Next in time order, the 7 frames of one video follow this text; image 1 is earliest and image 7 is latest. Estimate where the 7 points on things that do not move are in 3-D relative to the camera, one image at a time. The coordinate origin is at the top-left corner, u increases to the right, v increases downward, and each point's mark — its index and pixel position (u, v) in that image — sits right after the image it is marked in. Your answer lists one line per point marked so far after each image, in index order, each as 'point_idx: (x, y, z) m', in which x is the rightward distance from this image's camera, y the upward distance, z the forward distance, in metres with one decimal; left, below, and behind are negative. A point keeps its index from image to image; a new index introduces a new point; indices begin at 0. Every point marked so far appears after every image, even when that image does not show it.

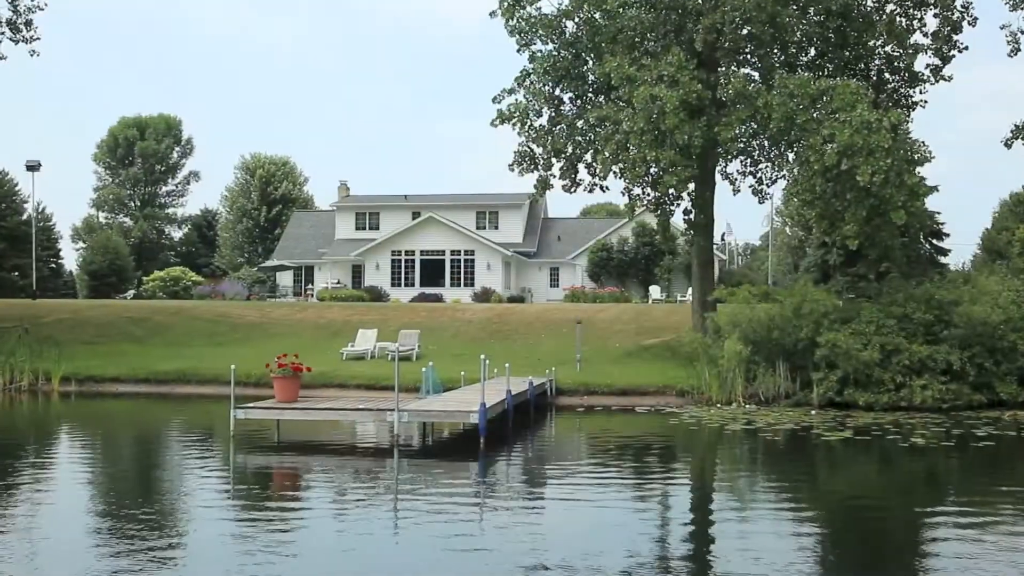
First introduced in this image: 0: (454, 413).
0: (-0.7, -1.6, +15.1) m
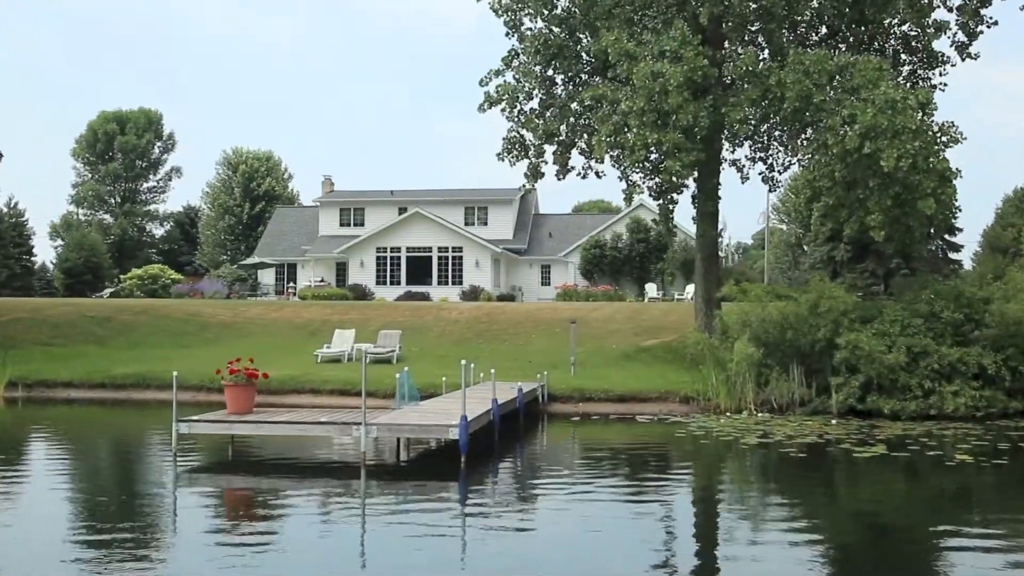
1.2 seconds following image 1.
0: (-0.9, -1.5, +13.0) m
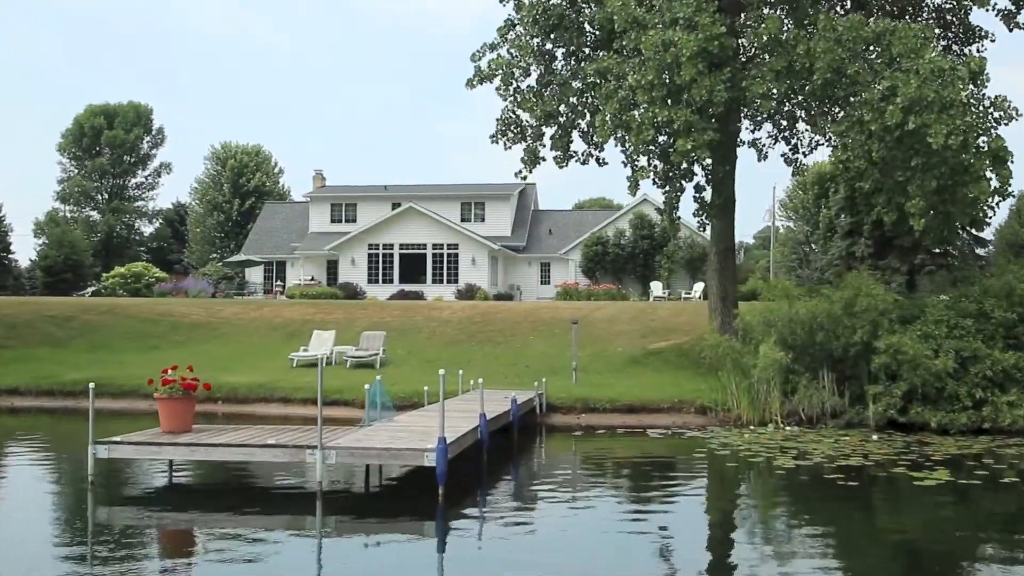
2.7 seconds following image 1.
0: (-1.0, -1.5, +10.6) m
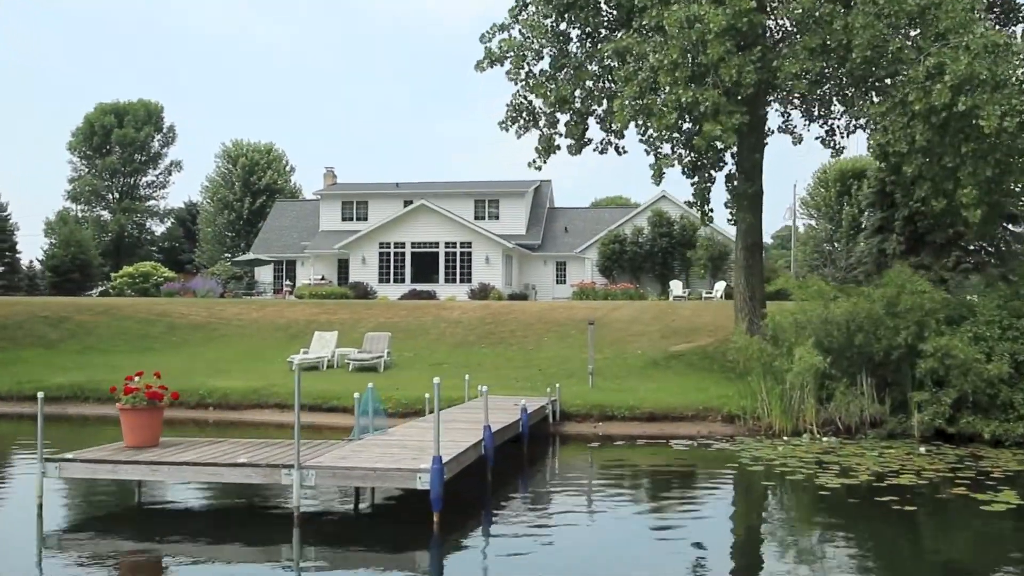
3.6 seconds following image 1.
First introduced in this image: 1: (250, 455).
0: (-0.9, -1.4, +9.2) m
1: (-2.1, -1.4, +9.8) m
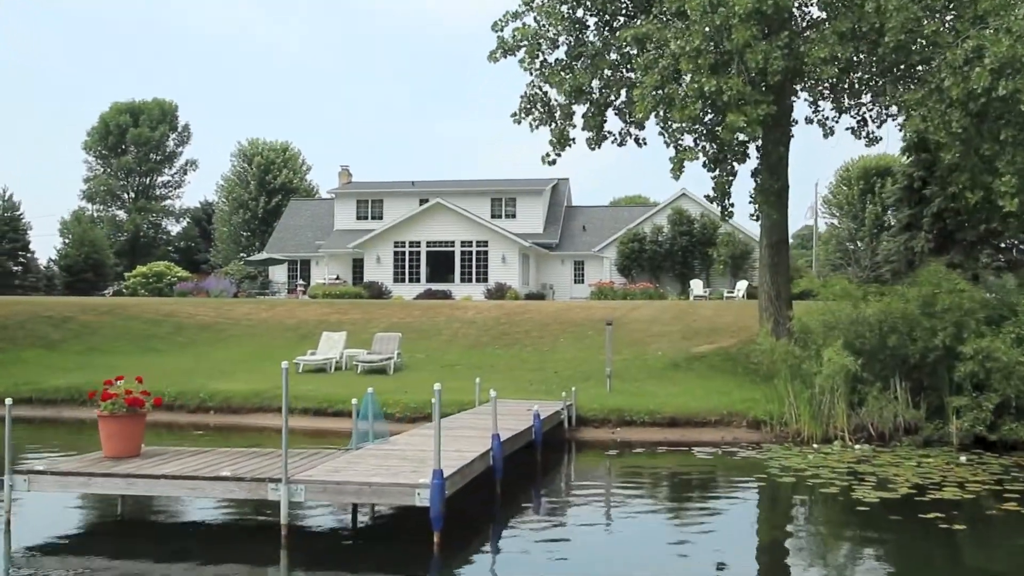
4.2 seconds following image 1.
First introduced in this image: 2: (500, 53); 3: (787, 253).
0: (-0.9, -1.4, +8.4) m
1: (-2.1, -1.4, +9.0) m
2: (-0.2, +3.8, +19.2) m
3: (+4.5, +0.6, +19.6) m
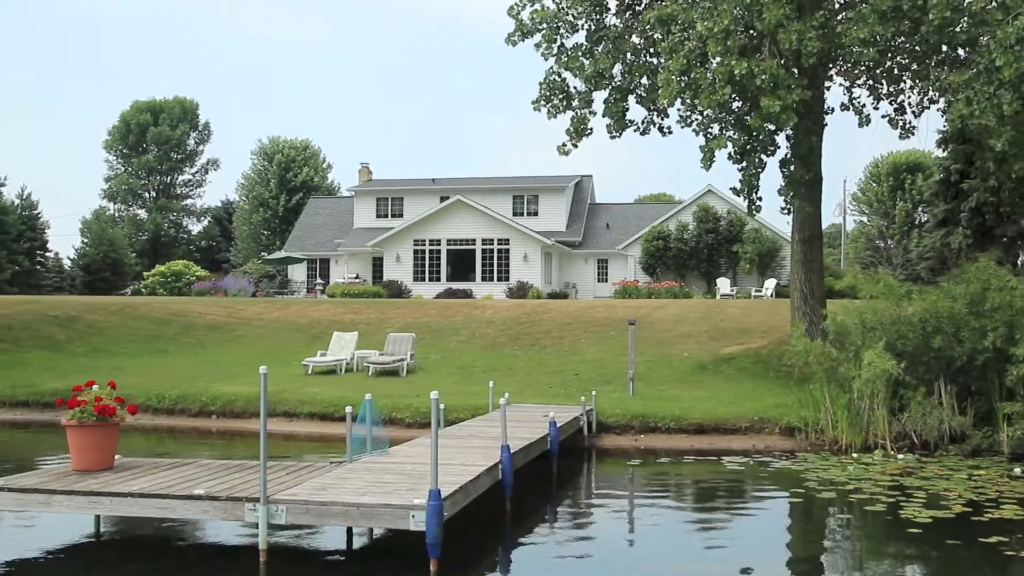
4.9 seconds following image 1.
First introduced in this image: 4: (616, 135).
0: (-0.8, -1.4, +7.4) m
1: (-2.0, -1.3, +8.1) m
2: (+0.1, +3.8, +18.2) m
3: (+4.8, +0.6, +18.5) m
4: (+1.6, +2.4, +18.7) m
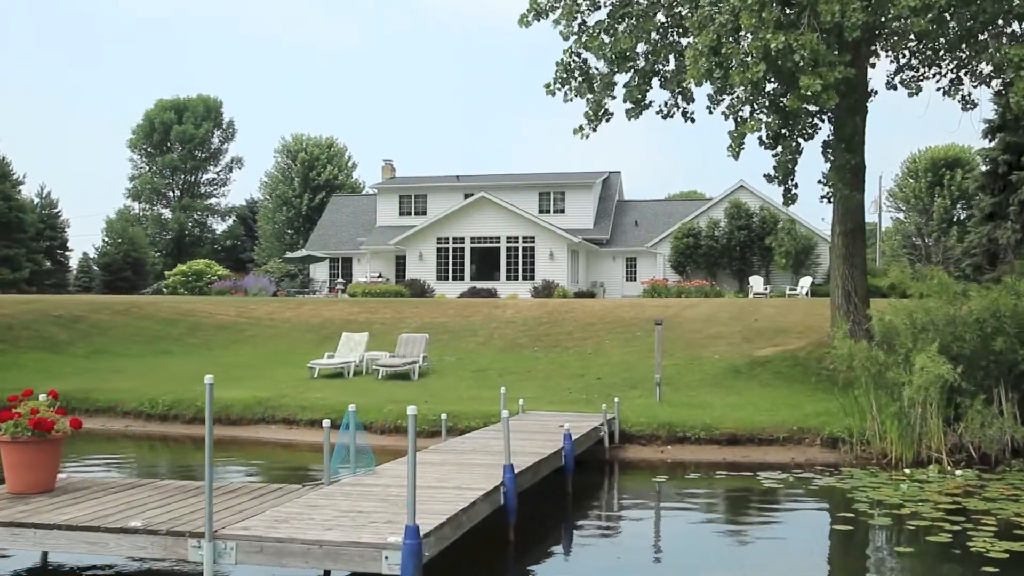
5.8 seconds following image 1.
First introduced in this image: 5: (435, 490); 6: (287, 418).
0: (-0.9, -1.3, +6.1) m
1: (-2.0, -1.3, +6.8) m
2: (+0.3, +3.9, +16.9) m
3: (+5.0, +0.6, +17.1) m
4: (+1.9, +2.4, +17.3) m
5: (-0.5, -1.3, +8.0) m
6: (-3.1, -1.8, +16.2) m
